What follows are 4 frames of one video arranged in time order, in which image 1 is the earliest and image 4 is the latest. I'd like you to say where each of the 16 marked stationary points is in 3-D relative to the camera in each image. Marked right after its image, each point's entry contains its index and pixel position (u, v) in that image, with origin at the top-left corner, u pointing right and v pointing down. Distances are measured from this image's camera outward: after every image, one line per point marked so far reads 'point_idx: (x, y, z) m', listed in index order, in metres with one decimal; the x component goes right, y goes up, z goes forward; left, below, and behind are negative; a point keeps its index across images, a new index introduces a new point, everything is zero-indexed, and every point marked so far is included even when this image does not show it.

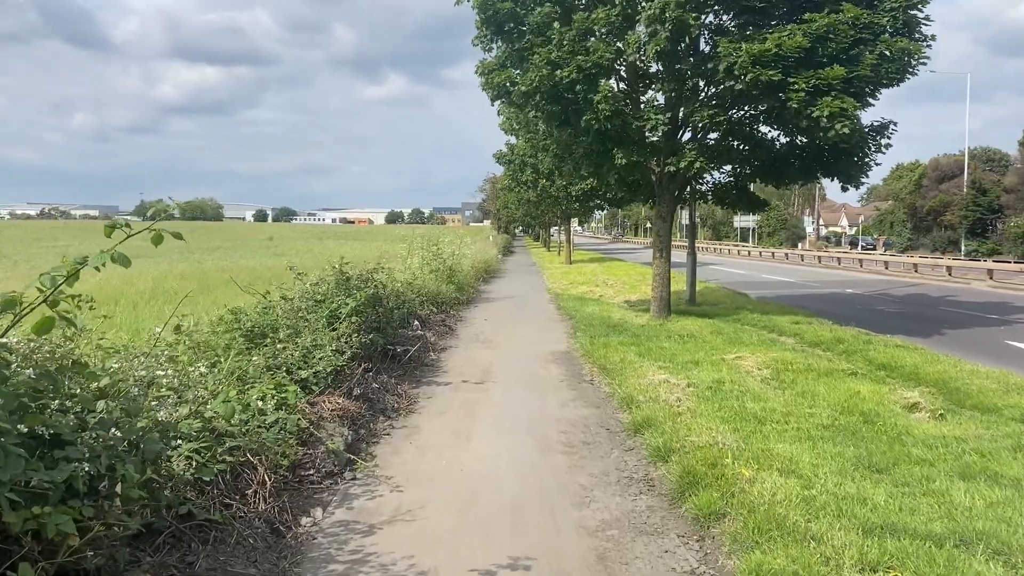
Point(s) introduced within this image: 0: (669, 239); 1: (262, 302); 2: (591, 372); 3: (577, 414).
0: (+3.1, +0.9, +13.9) m
1: (-2.7, -0.2, +7.7) m
2: (+1.0, -1.1, +9.1) m
3: (+0.6, -1.2, +7.0) m
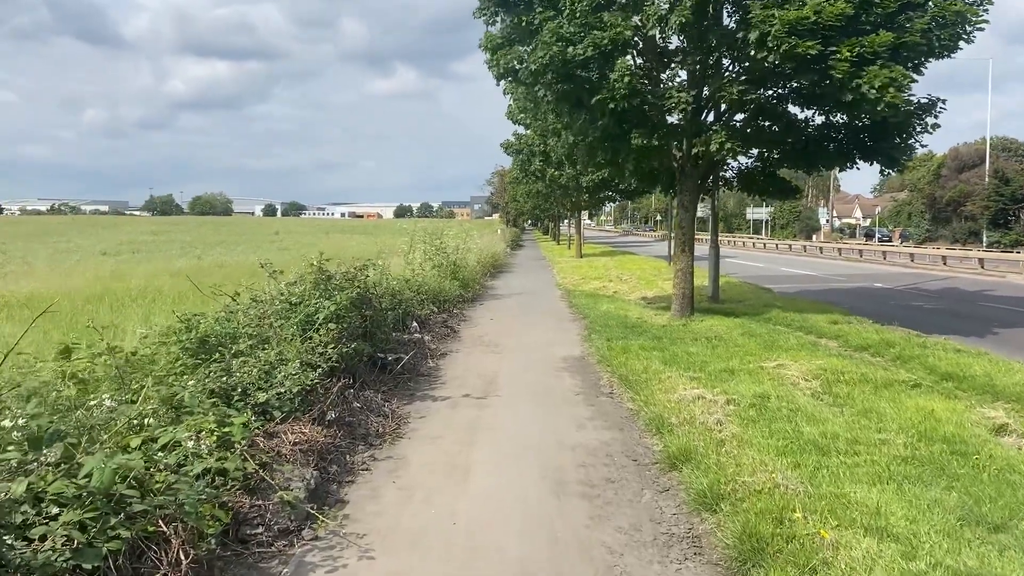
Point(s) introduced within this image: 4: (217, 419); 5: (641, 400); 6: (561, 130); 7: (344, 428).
0: (+3.2, +1.0, +12.7) m
1: (-2.6, -0.2, +6.6) m
2: (+1.1, -1.1, +7.9) m
3: (+0.7, -1.2, +5.9) m
4: (-1.8, -0.8, +4.3) m
5: (+1.2, -1.1, +6.9) m
6: (+0.9, +3.0, +13.7) m
7: (-1.3, -1.1, +5.6) m
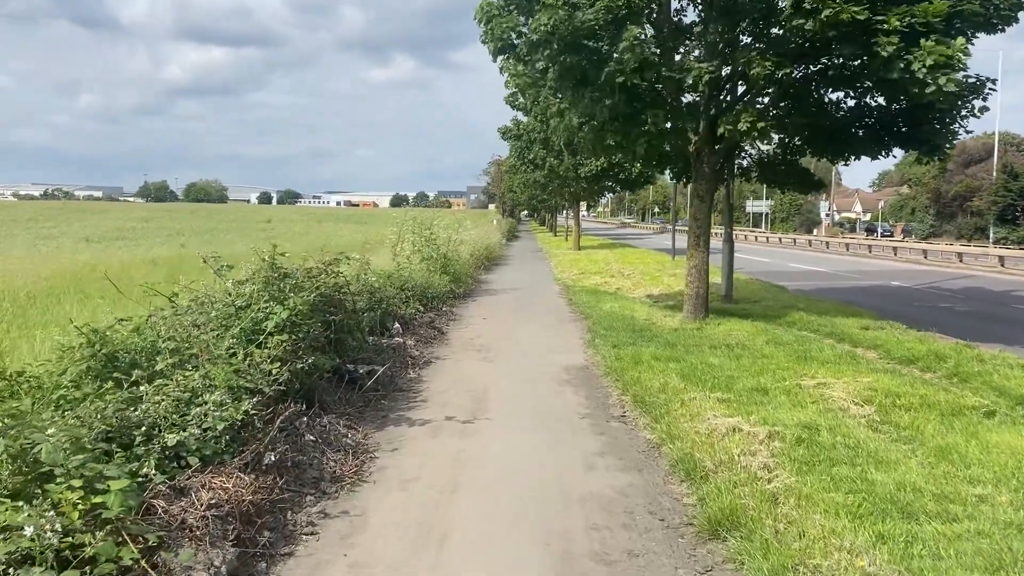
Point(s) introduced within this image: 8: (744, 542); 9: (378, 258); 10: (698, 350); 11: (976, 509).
0: (+3.1, +1.0, +11.4) m
1: (-2.7, -0.2, +5.3) m
2: (+1.0, -1.1, +6.7) m
3: (+0.6, -1.3, +4.6) m
4: (-1.8, -0.8, +3.1) m
5: (+1.2, -1.1, +5.7) m
6: (+0.9, +3.1, +12.4) m
7: (-1.4, -1.1, +4.4) m
8: (+1.2, -1.3, +3.7) m
9: (-2.4, +0.5, +12.9) m
10: (+2.3, -0.8, +8.8) m
11: (+2.7, -1.3, +4.1) m
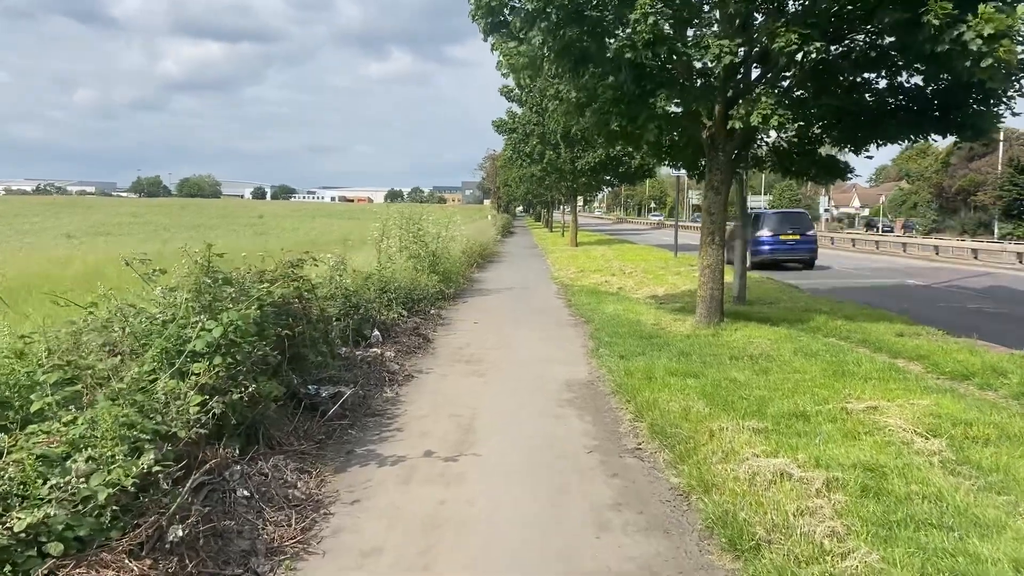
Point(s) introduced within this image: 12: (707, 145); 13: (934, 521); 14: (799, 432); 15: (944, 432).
0: (+3.1, +1.0, +10.3) m
1: (-2.7, -0.3, +4.2) m
2: (+1.0, -1.1, +5.6) m
3: (+0.6, -1.4, +3.6) m
4: (-1.9, -0.9, +2.0) m
5: (+1.1, -1.2, +4.6) m
6: (+0.8, +3.1, +11.3) m
7: (-1.4, -1.2, +3.3) m
8: (+1.2, -1.4, +2.6) m
9: (-2.5, +0.5, +11.8) m
10: (+2.2, -0.8, +7.7) m
11: (+2.6, -1.3, +3.0) m
12: (+2.9, +2.2, +10.8) m
13: (+2.2, -1.2, +3.8) m
14: (+2.1, -1.0, +5.2) m
15: (+3.2, -1.1, +5.2) m
